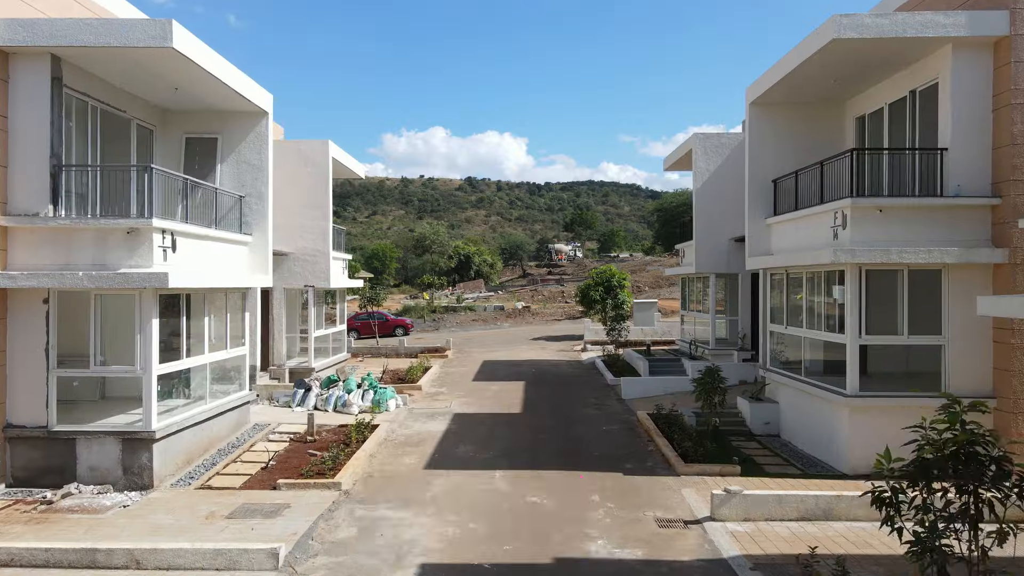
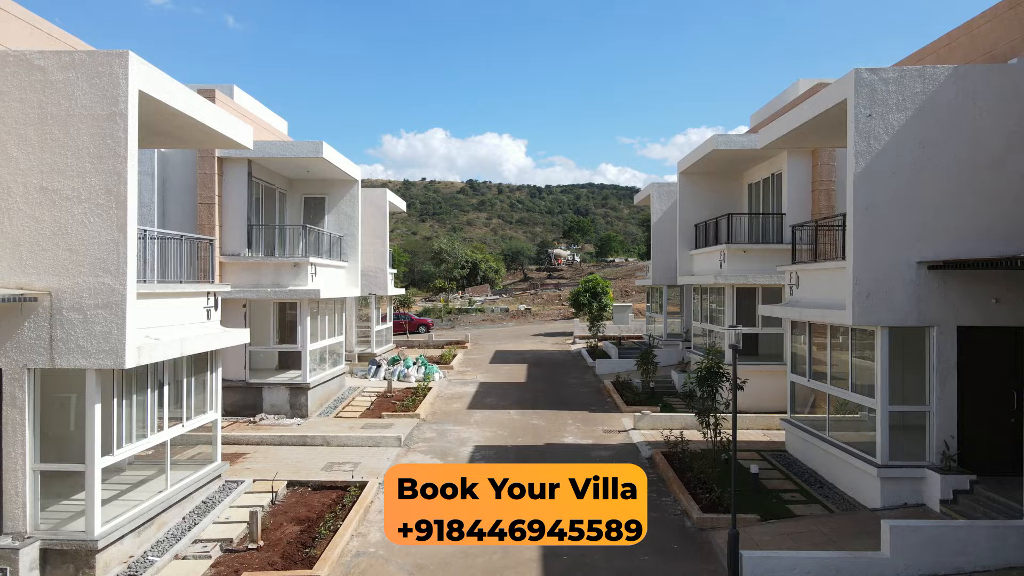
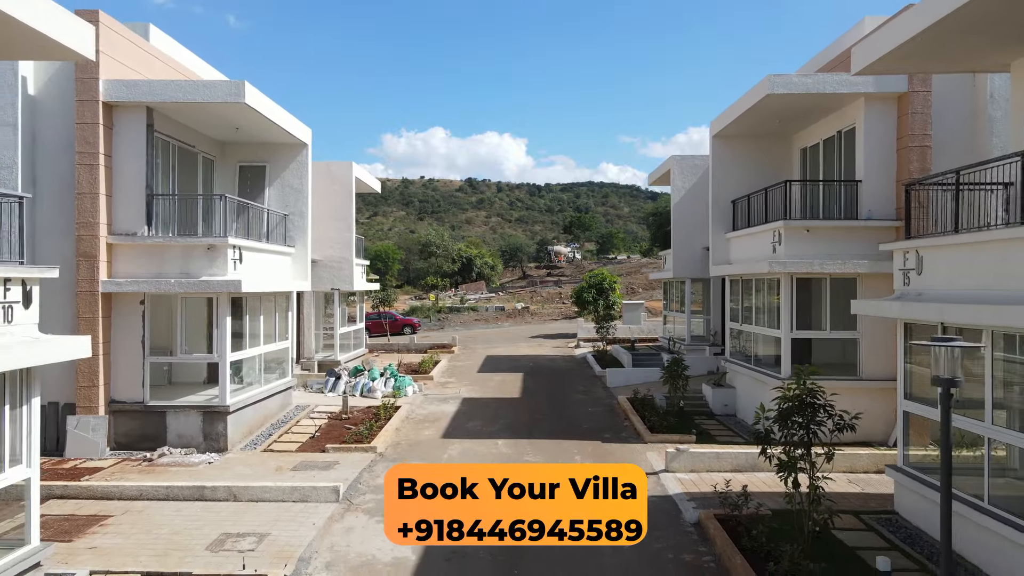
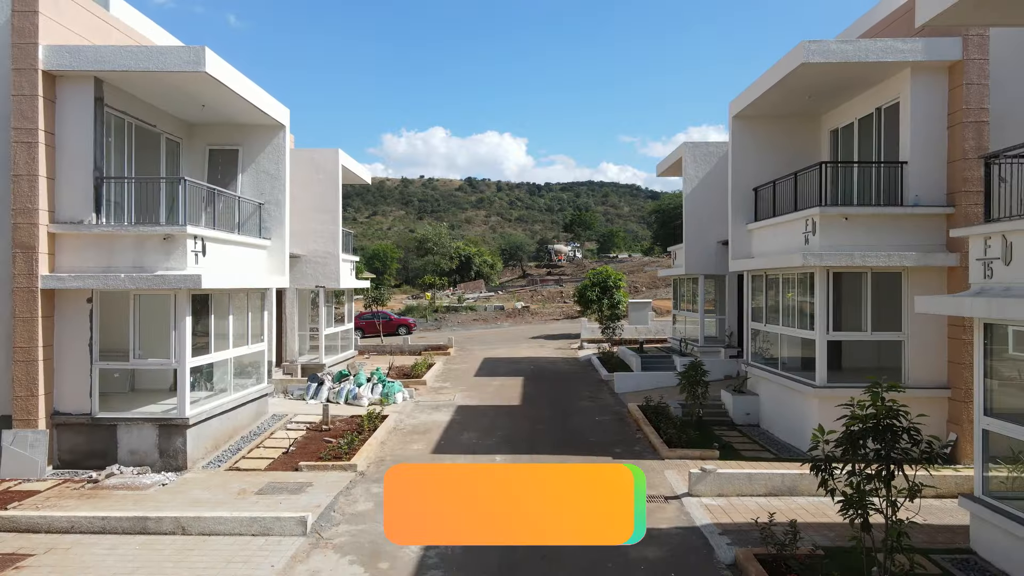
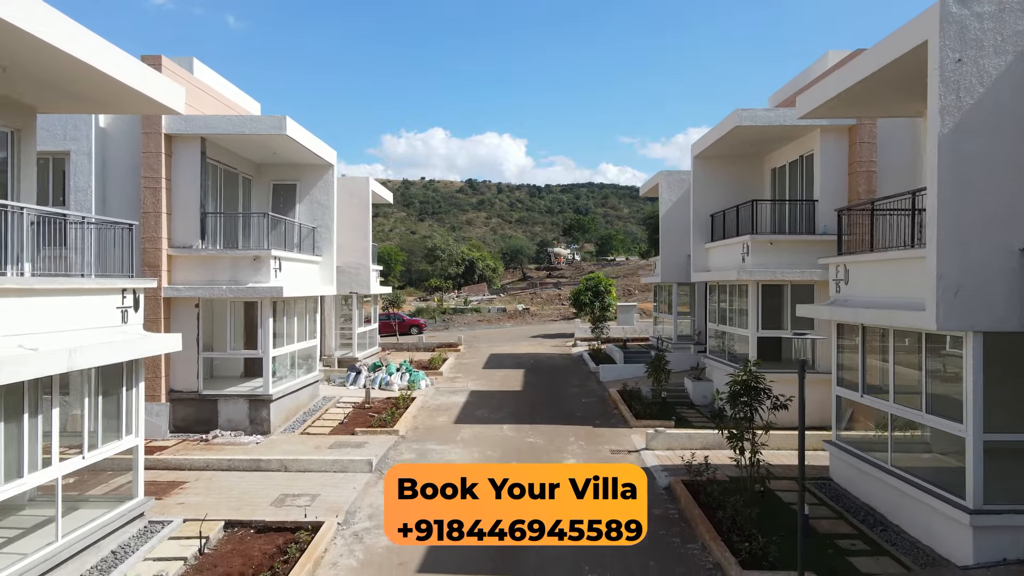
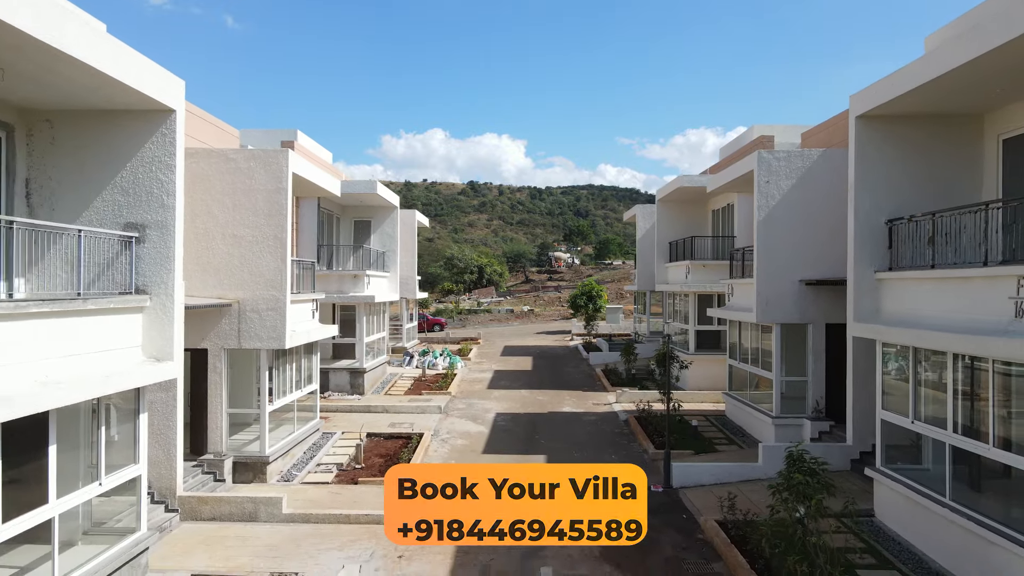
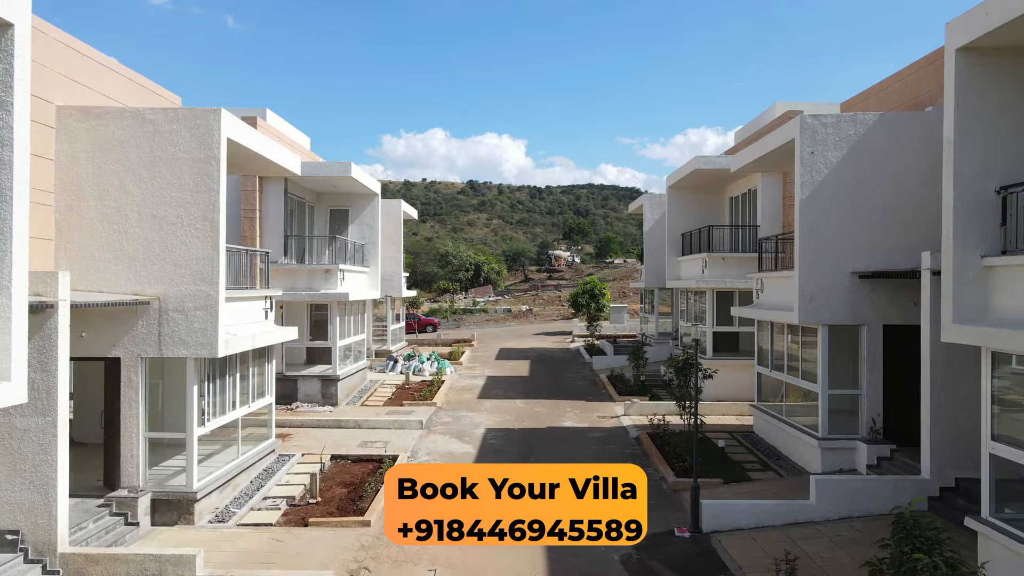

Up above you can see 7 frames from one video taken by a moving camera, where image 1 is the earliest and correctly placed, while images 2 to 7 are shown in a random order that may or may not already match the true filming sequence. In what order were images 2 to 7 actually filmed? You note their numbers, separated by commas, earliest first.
4, 3, 5, 2, 7, 6
